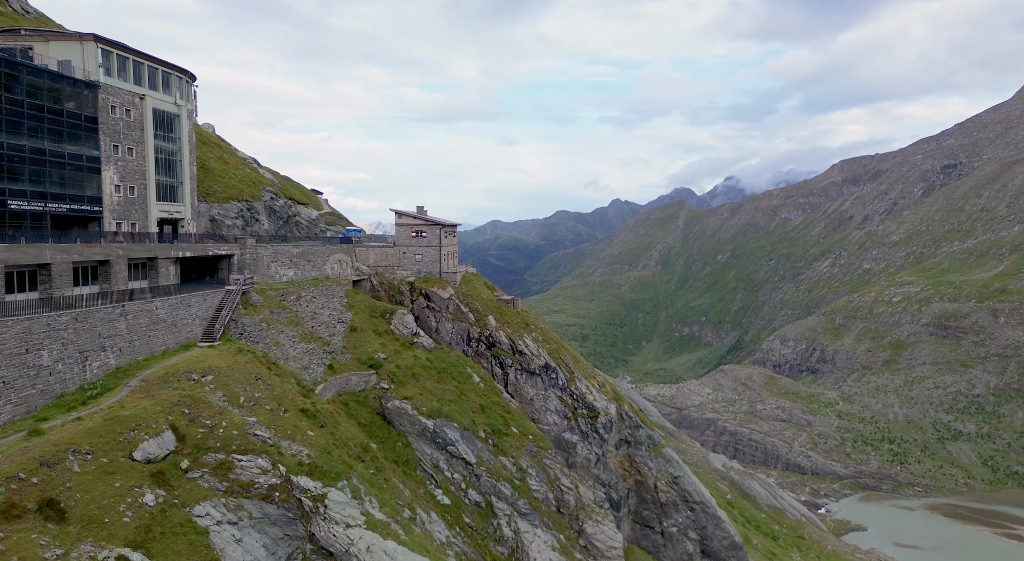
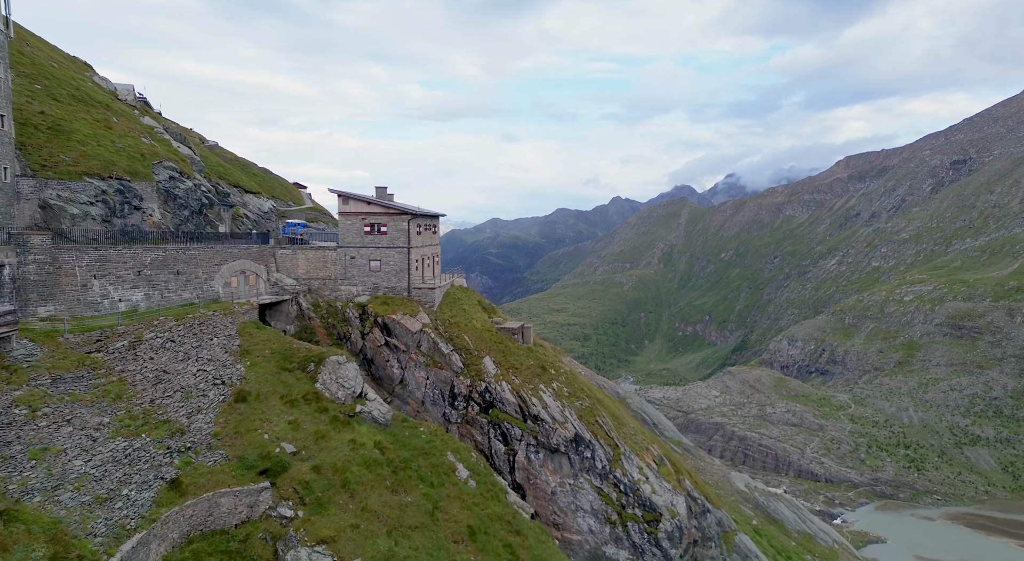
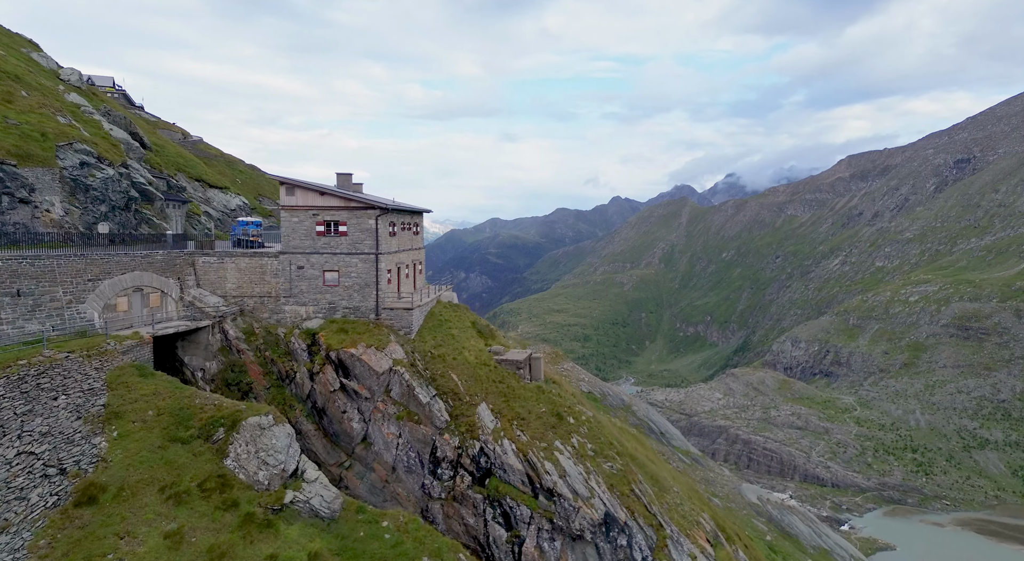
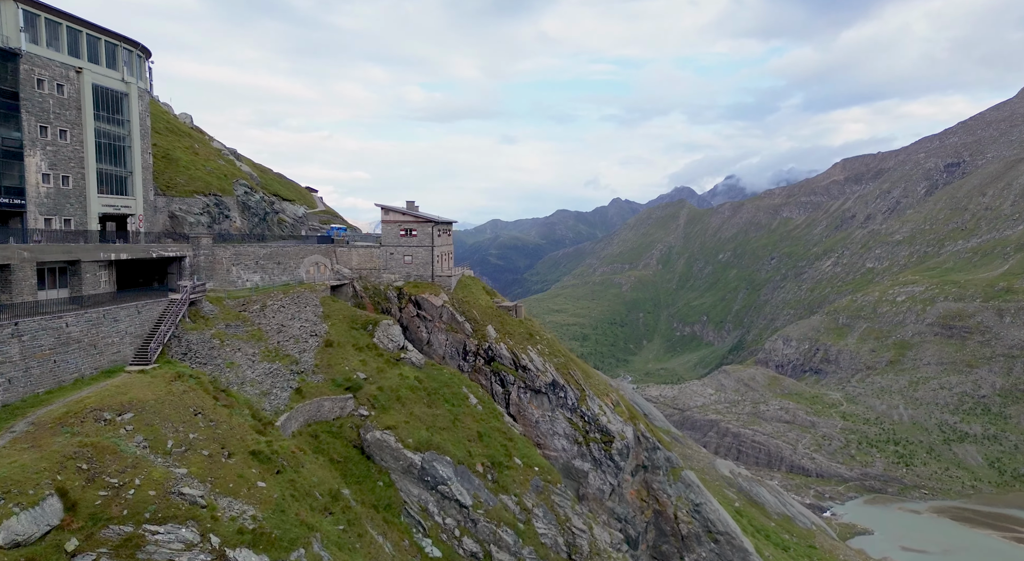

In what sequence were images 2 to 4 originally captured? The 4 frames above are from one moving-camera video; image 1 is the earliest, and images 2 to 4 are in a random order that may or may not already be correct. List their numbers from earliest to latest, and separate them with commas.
4, 2, 3
